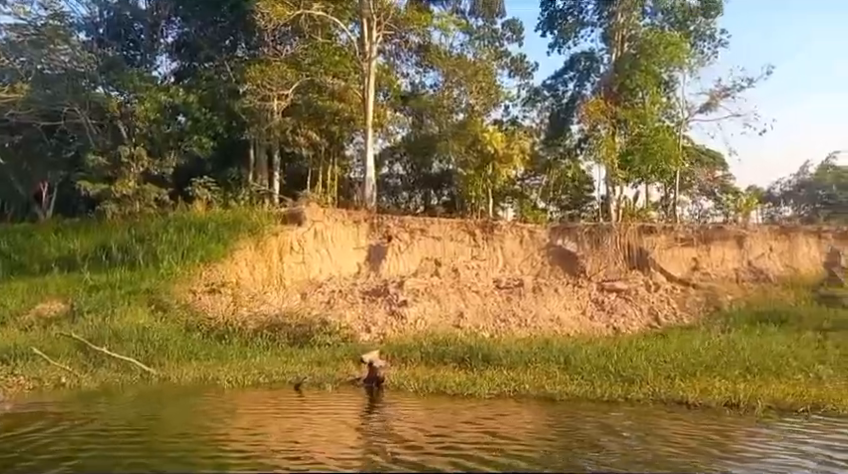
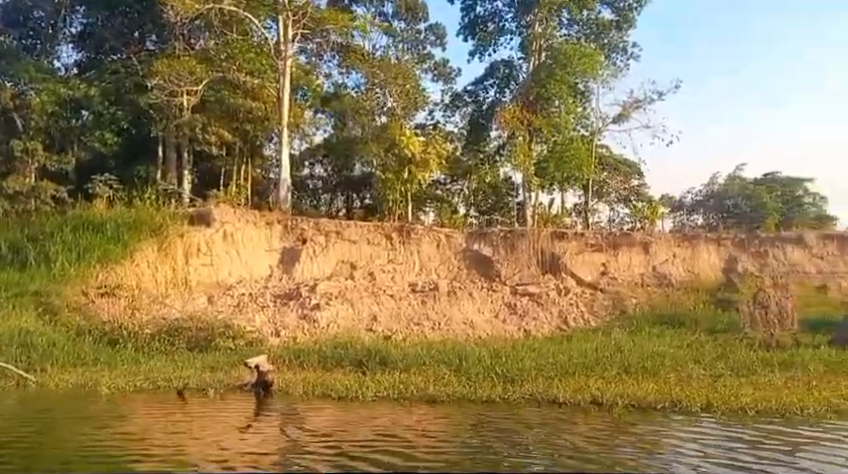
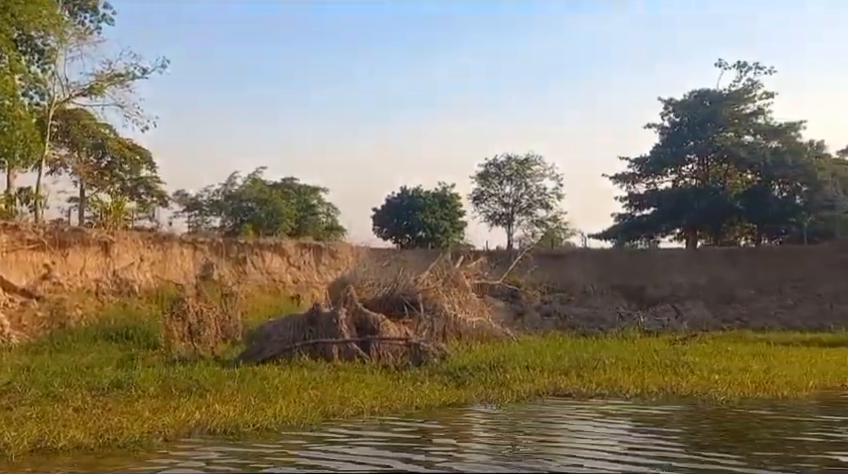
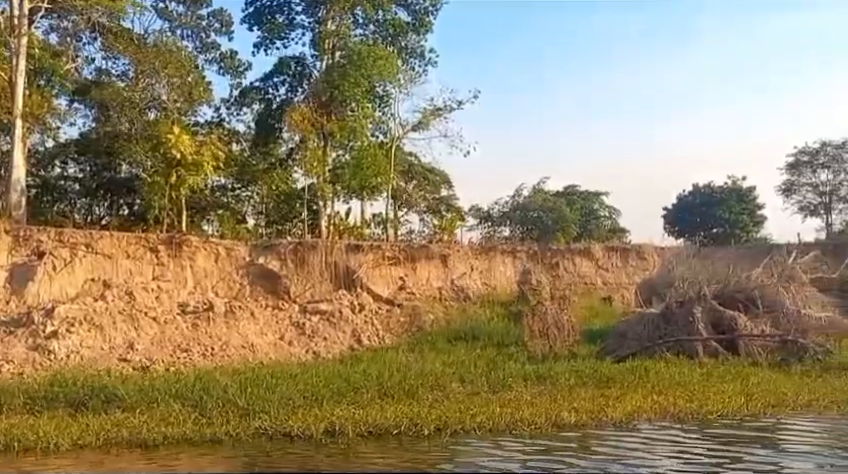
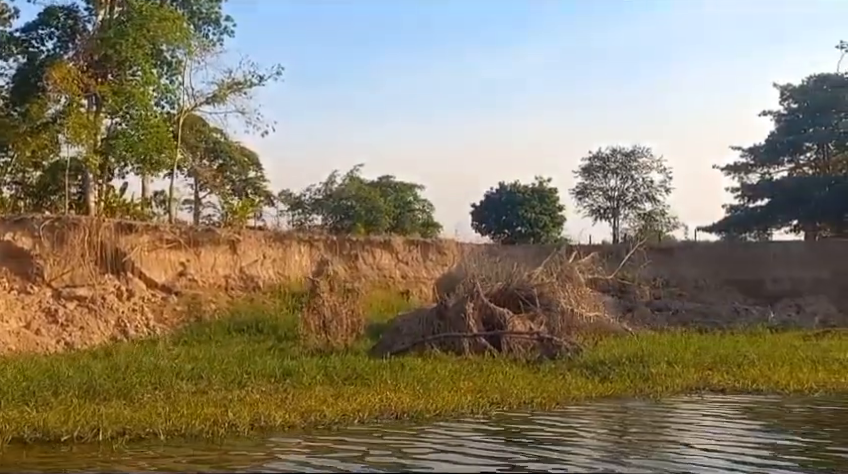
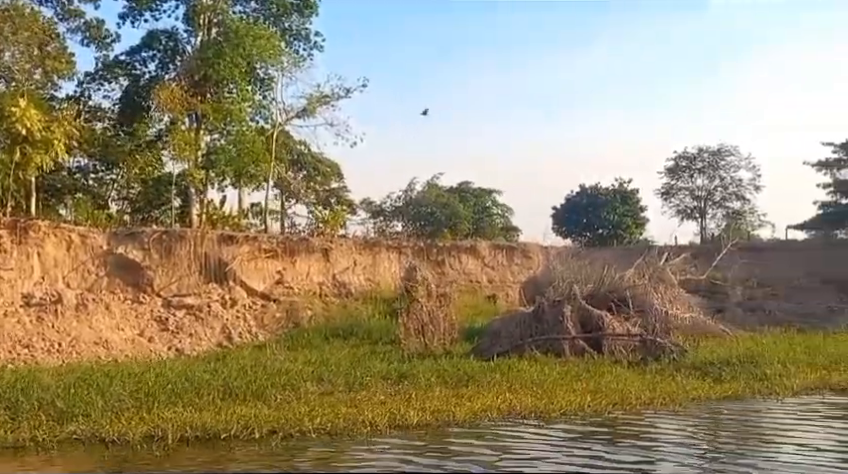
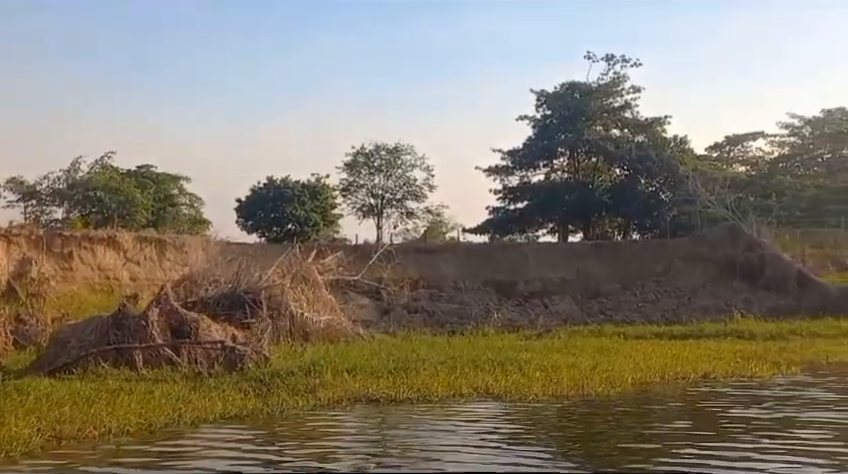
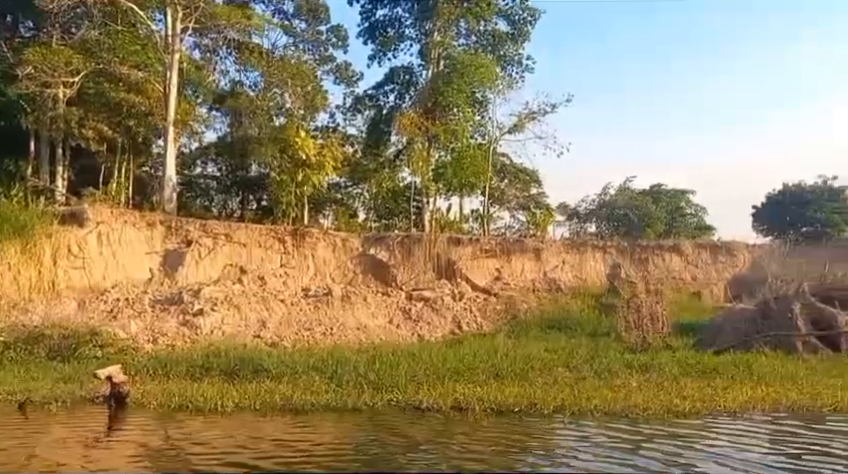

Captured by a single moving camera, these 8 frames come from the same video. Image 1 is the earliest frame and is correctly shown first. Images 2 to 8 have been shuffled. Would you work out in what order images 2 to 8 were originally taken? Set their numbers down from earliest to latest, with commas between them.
2, 8, 4, 6, 5, 3, 7
